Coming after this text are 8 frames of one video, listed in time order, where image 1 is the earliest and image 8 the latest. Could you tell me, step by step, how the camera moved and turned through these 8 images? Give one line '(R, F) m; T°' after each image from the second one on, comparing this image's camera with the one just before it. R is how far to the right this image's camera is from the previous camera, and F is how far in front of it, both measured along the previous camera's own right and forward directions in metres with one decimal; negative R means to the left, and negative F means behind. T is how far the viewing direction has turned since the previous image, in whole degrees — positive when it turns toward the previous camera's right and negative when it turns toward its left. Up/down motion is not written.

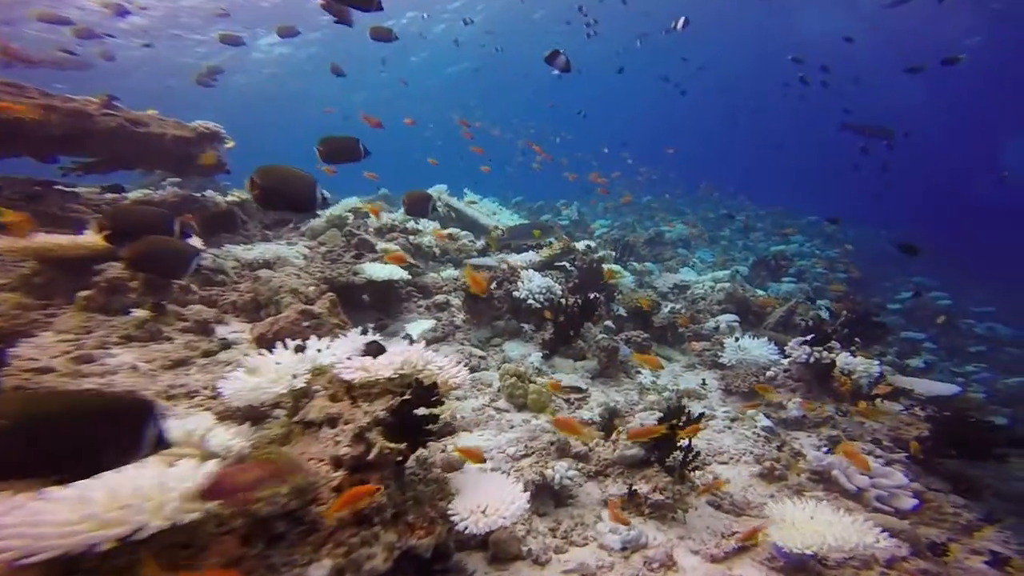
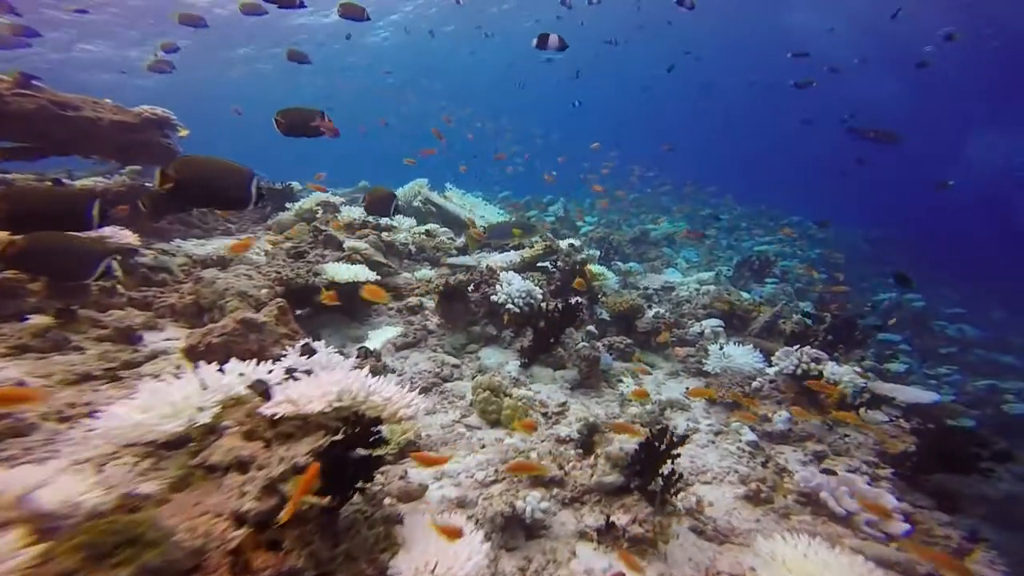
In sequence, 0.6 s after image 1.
(+0.1, +0.4) m; +2°
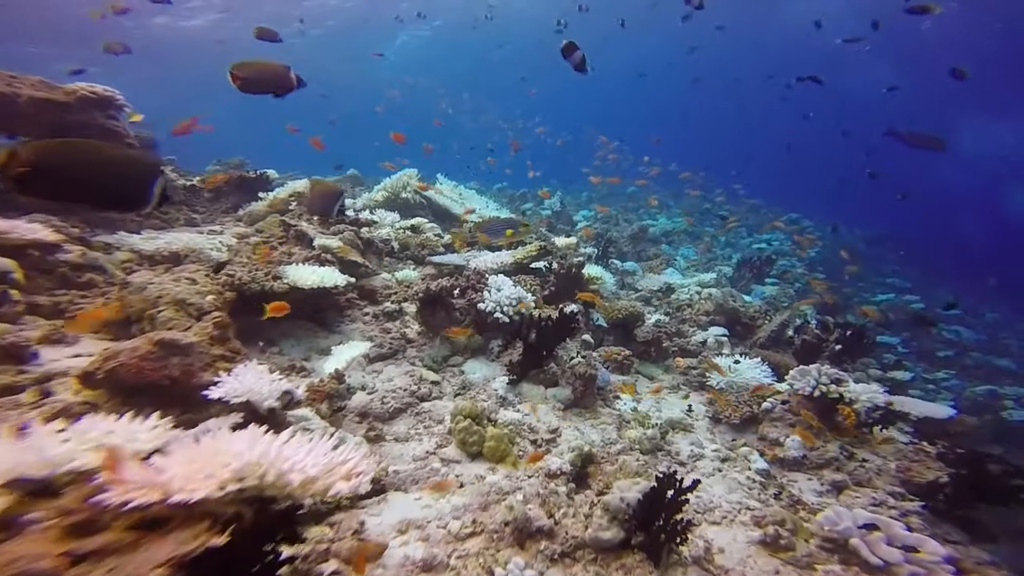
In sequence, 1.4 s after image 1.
(+0.1, +0.7) m; +1°
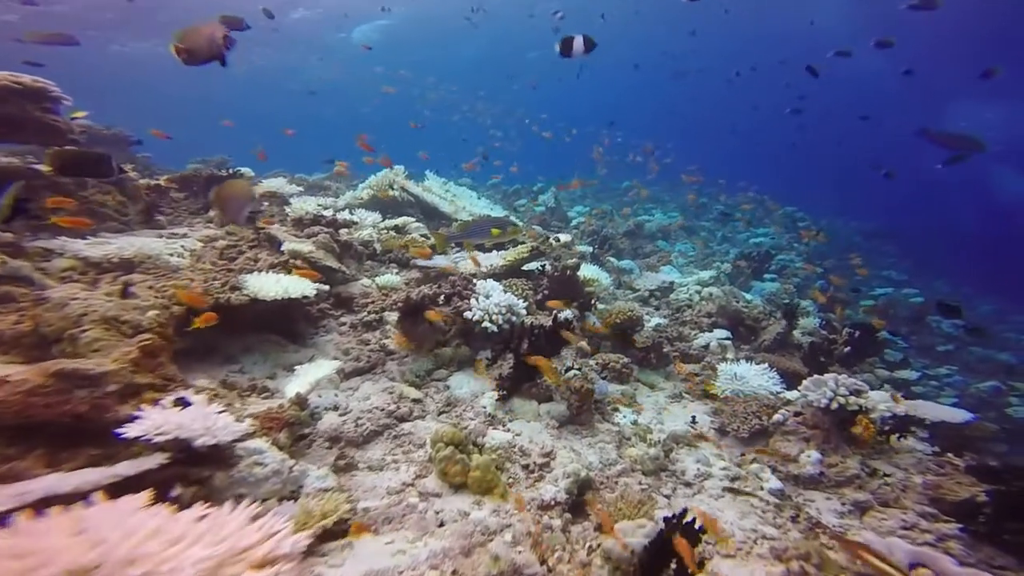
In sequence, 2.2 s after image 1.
(+0.1, +0.5) m; +1°
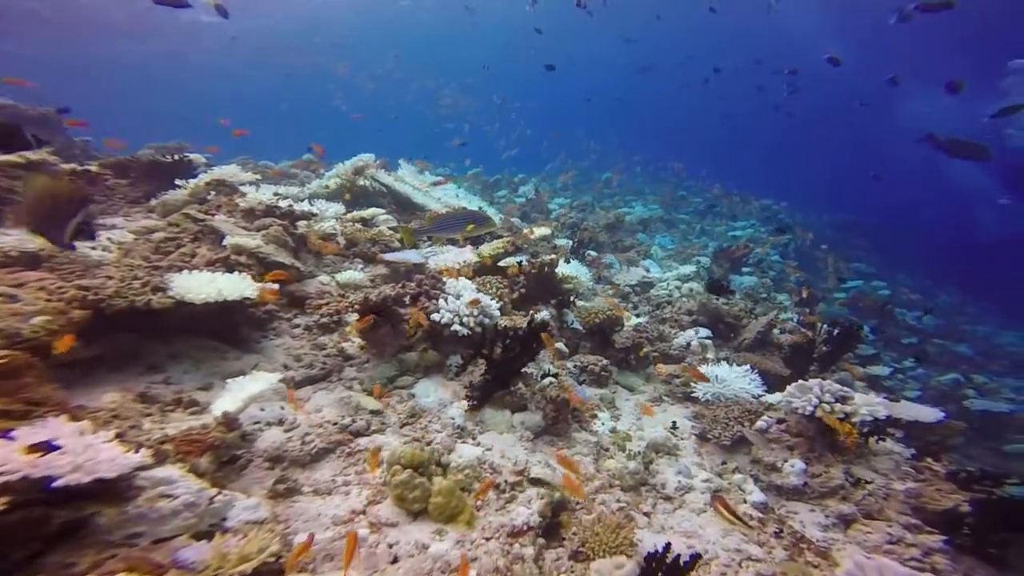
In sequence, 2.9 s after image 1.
(+0.1, +0.4) m; +3°
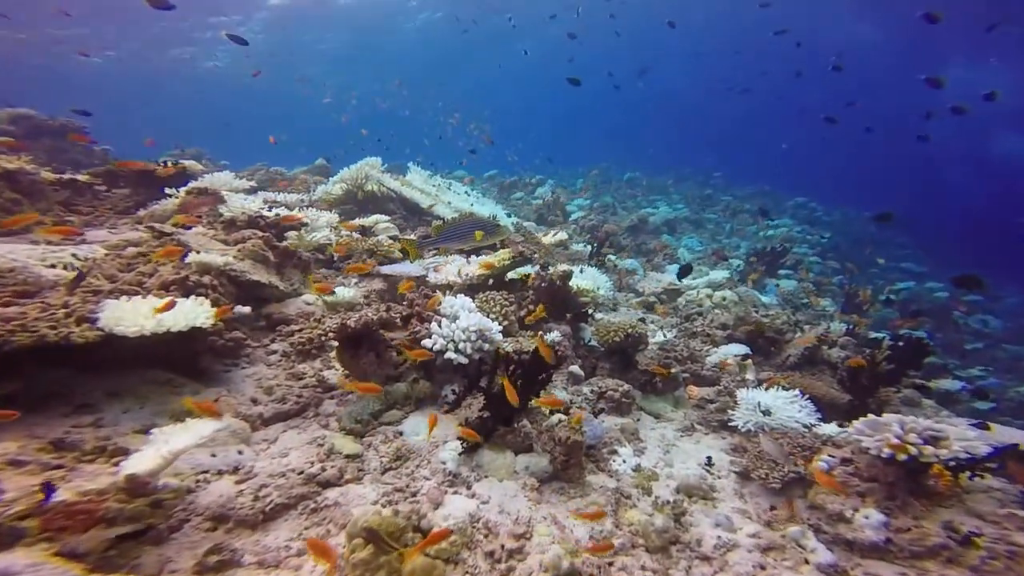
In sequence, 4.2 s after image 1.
(+0.2, +0.7) m; -3°
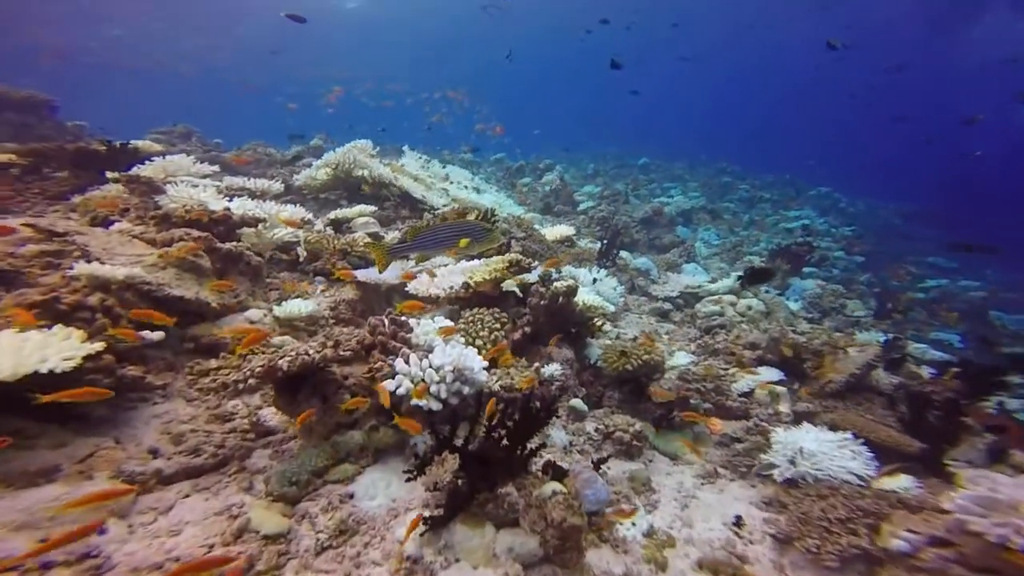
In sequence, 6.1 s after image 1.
(+0.2, +1.0) m; -1°
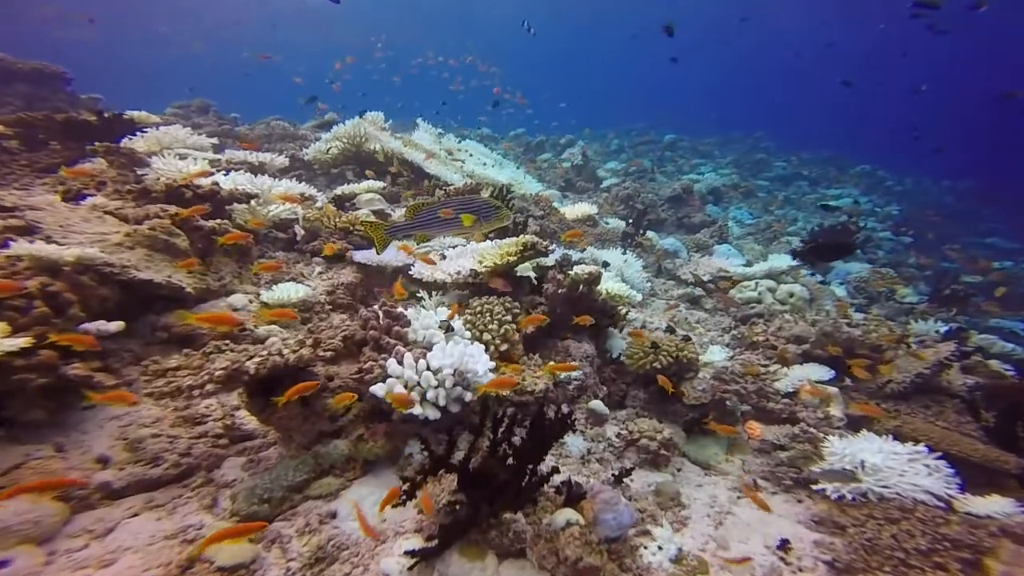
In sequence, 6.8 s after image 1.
(+0.1, +0.6) m; -3°
